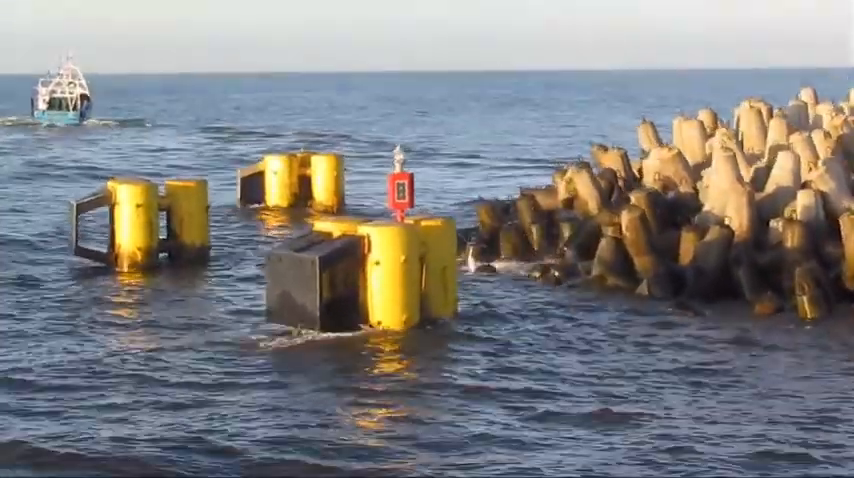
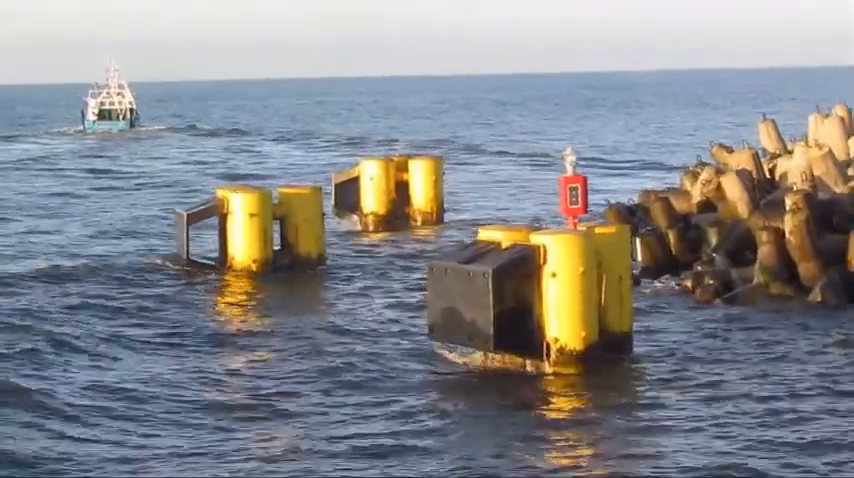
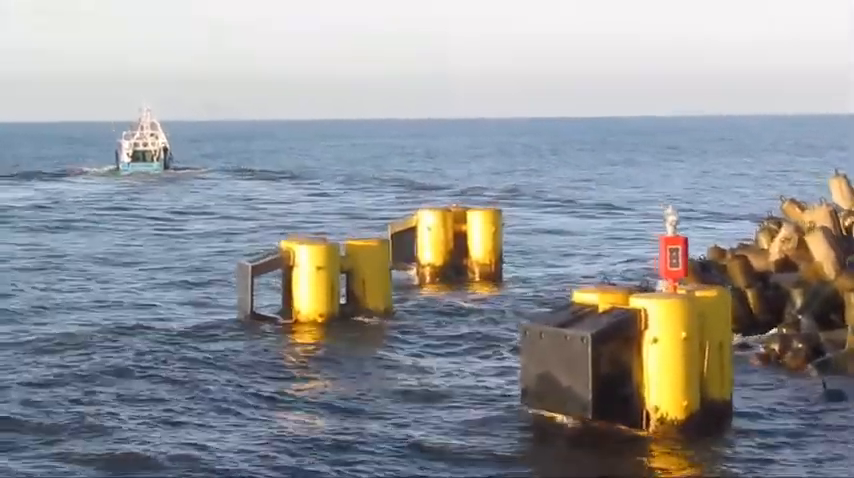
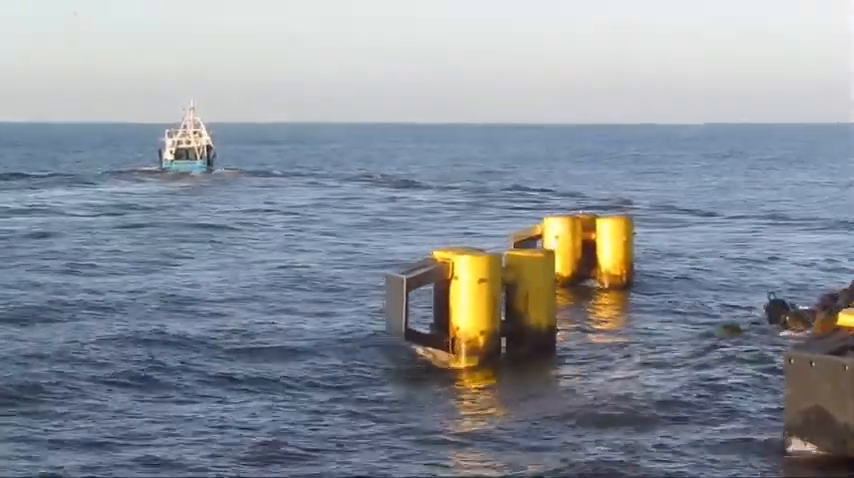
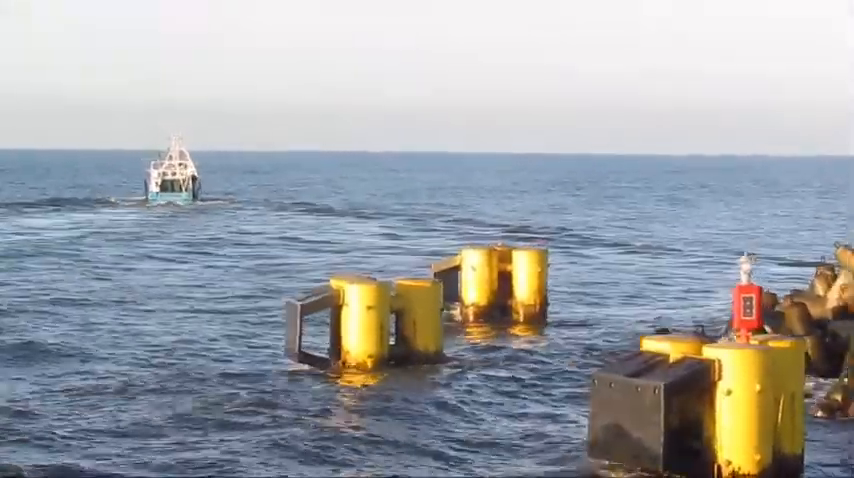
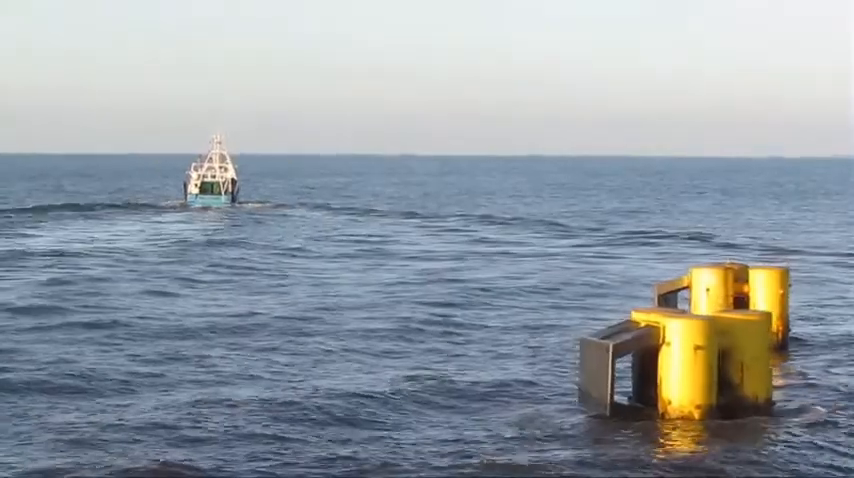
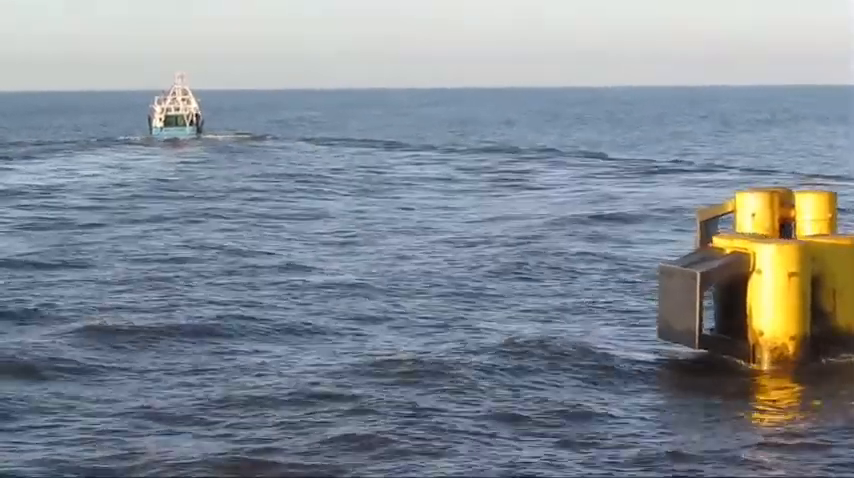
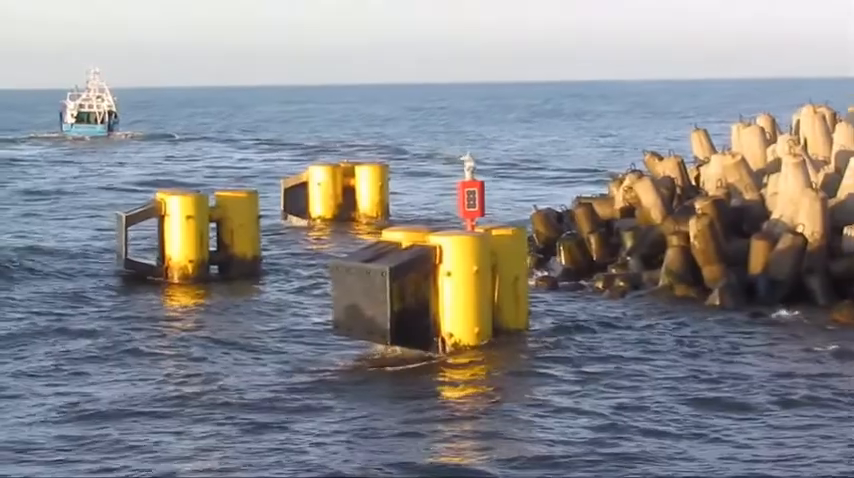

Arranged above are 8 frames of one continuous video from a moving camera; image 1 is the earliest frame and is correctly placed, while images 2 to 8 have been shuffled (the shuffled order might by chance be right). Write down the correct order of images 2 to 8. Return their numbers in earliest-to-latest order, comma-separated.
8, 2, 3, 5, 4, 6, 7
